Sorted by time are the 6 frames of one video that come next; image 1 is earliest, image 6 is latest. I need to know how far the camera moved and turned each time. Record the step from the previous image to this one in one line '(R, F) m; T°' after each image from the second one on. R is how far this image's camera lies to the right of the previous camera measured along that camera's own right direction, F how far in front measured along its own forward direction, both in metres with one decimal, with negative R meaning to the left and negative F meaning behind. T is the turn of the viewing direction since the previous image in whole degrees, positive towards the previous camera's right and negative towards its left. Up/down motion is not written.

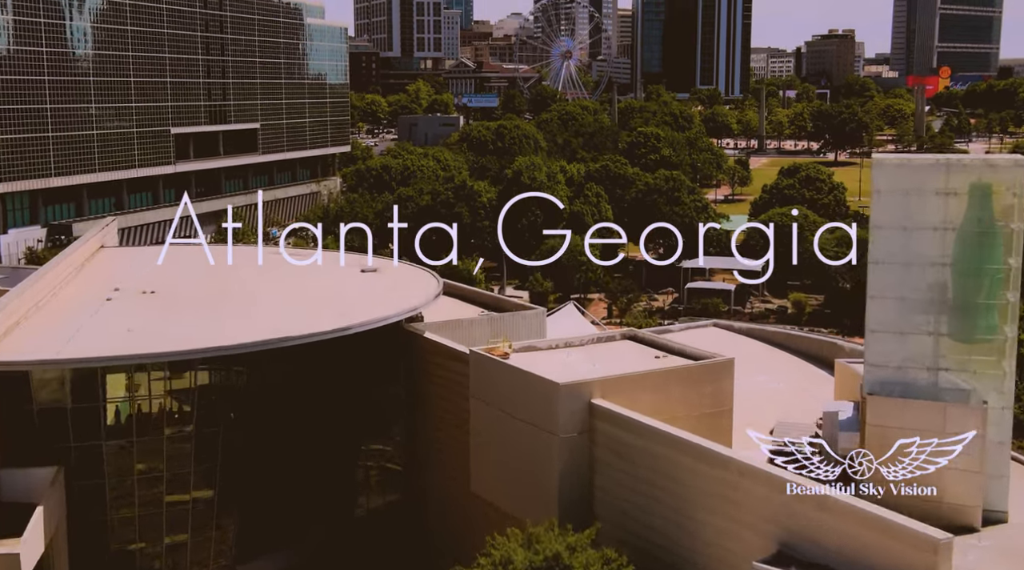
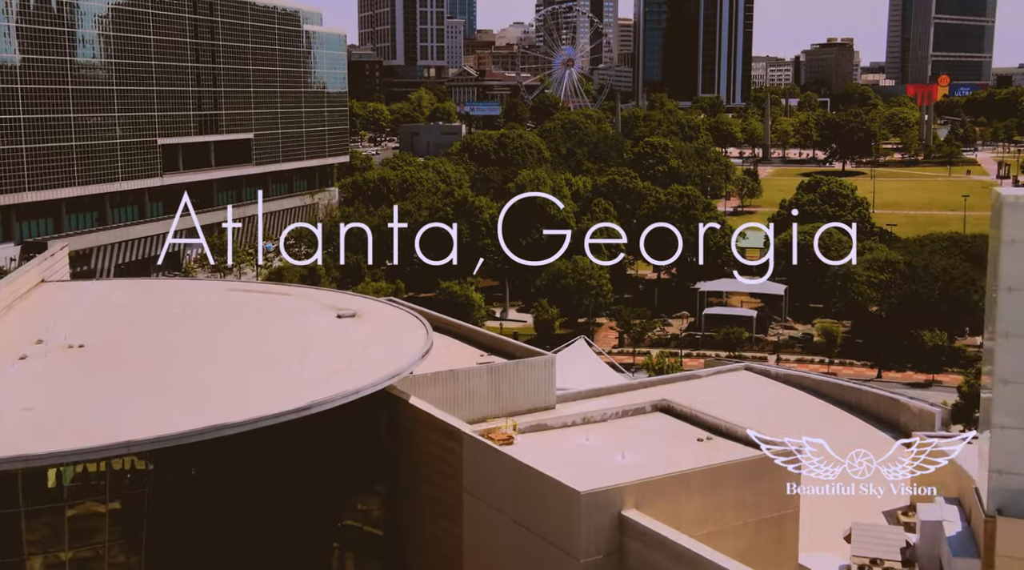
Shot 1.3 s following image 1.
(0.0, +4.8) m; 0°
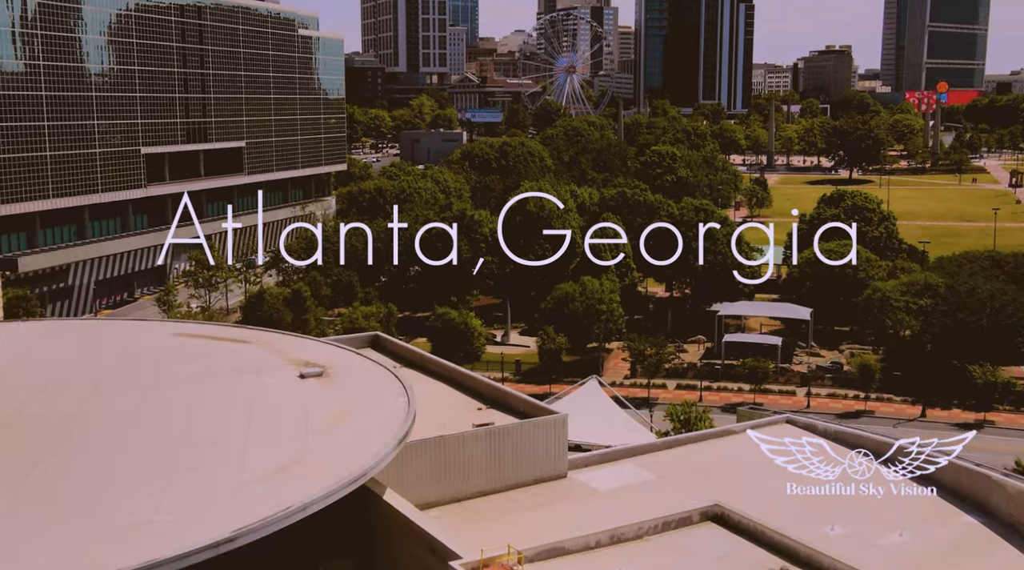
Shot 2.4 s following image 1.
(0.0, +4.9) m; 0°
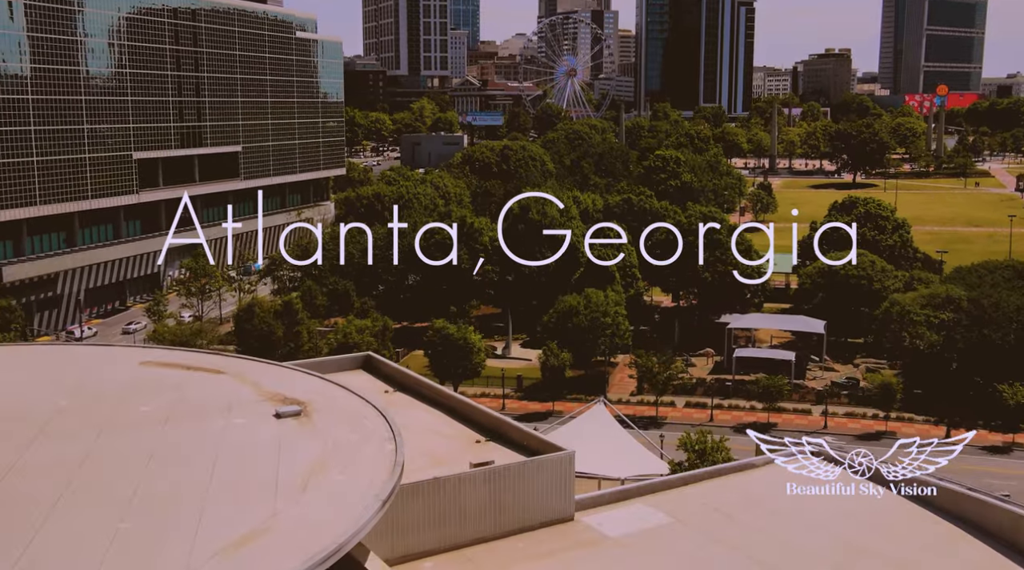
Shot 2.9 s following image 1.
(0.0, +2.3) m; 0°
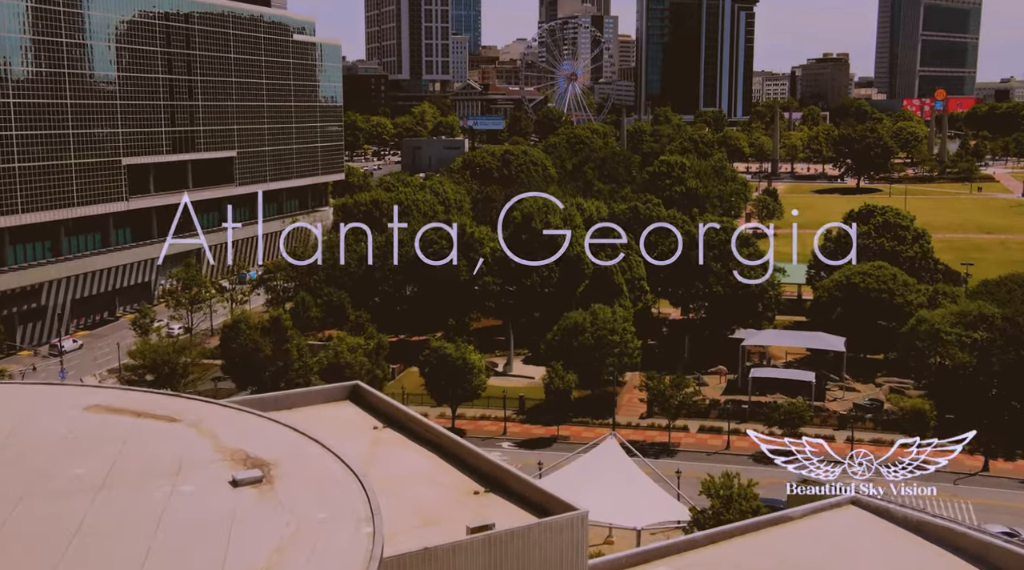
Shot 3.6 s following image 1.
(-0.1, +3.0) m; 0°
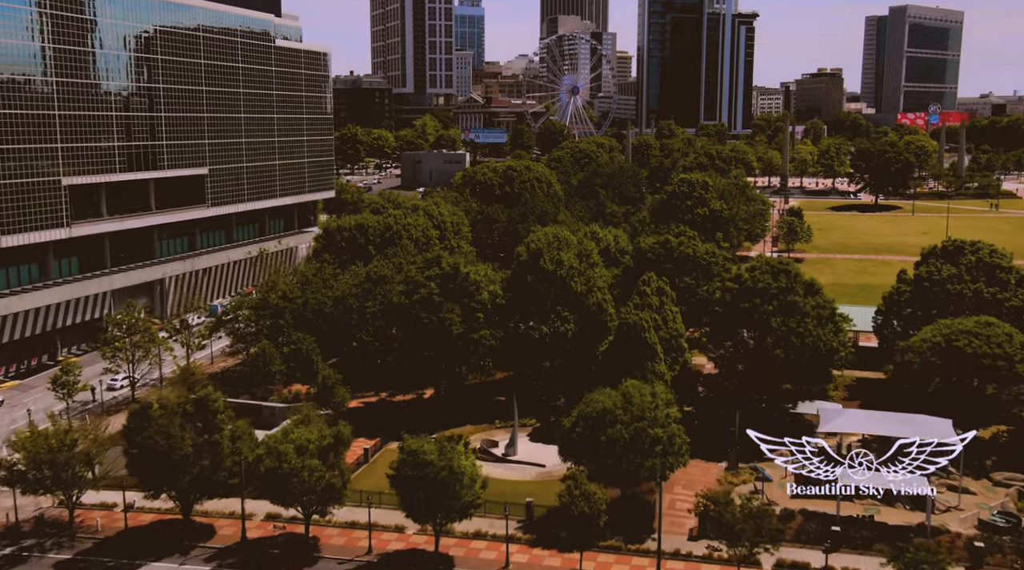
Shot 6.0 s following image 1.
(-0.1, +12.5) m; 0°
